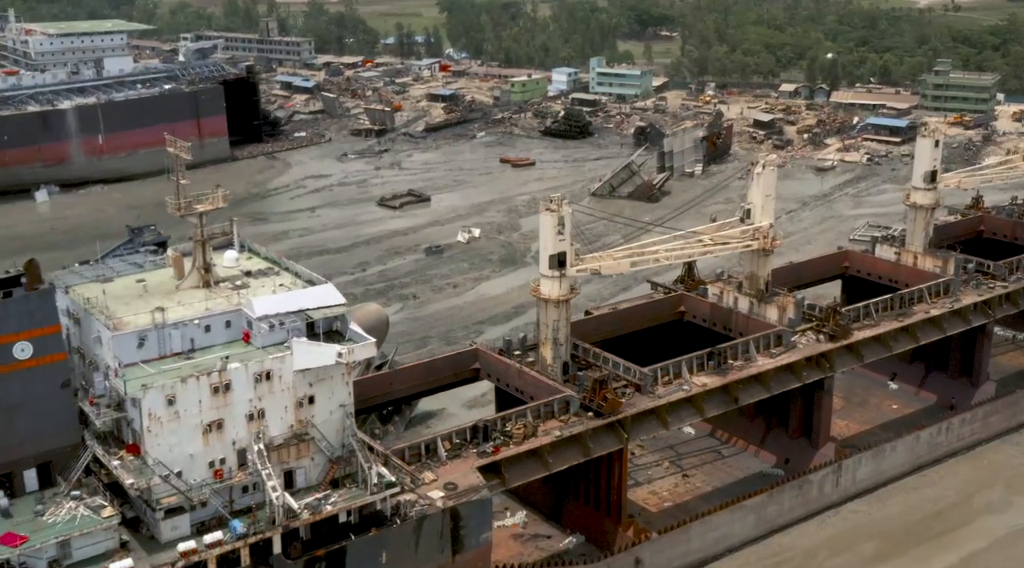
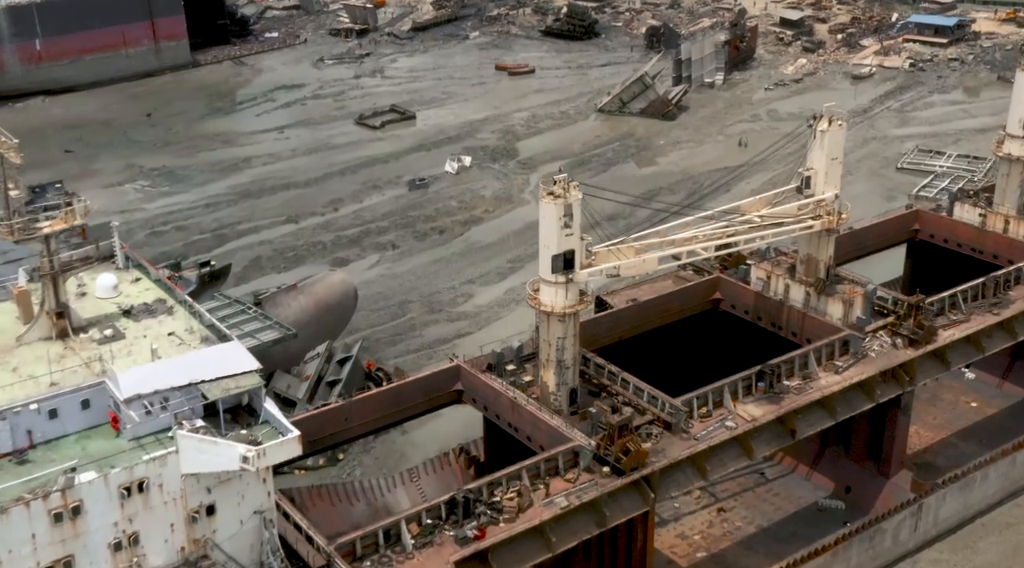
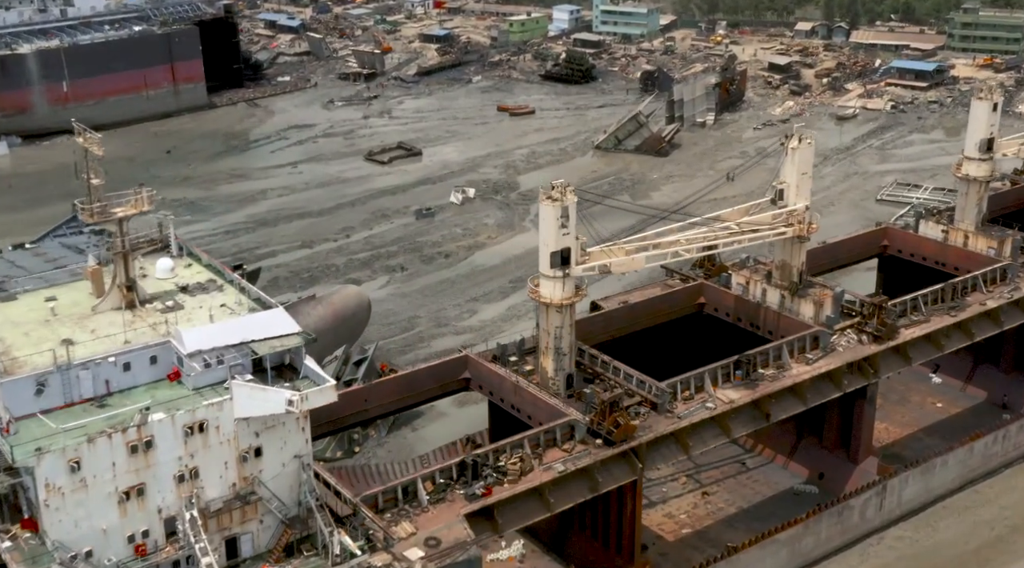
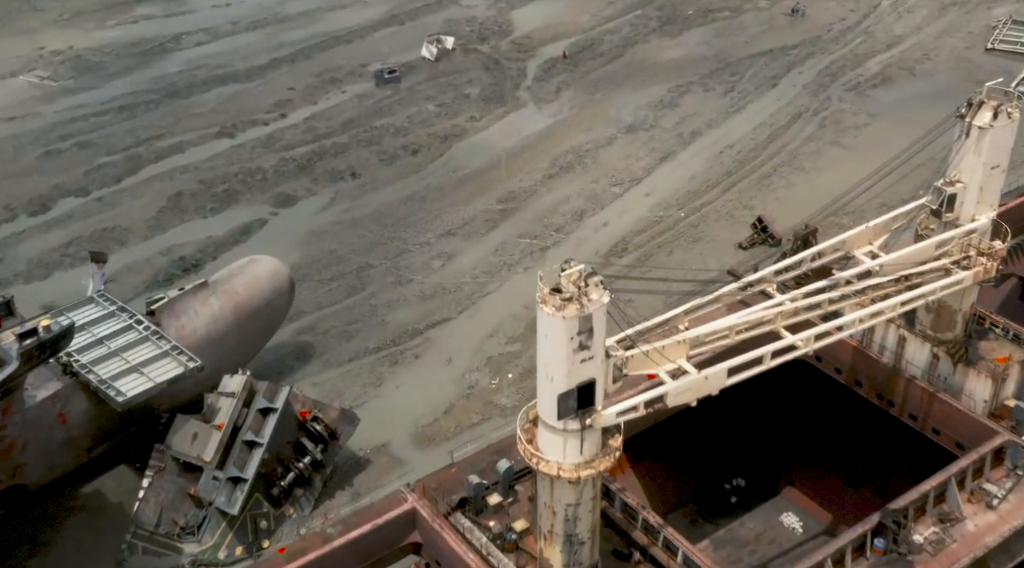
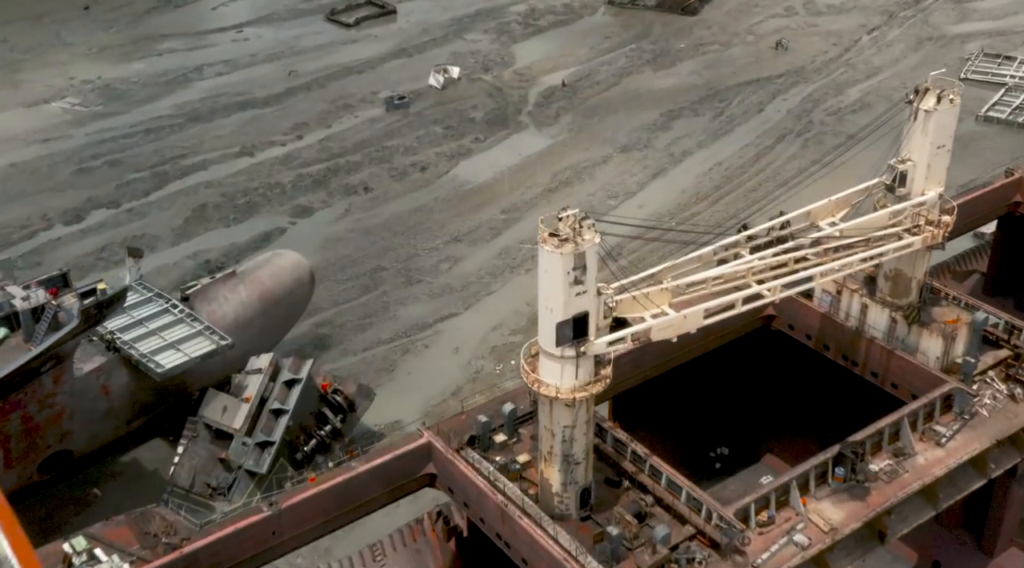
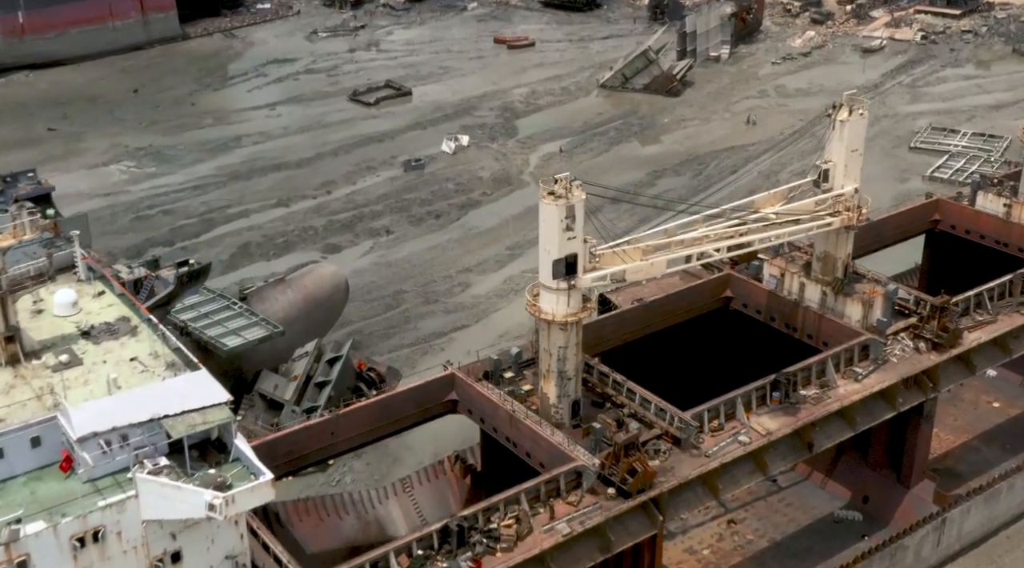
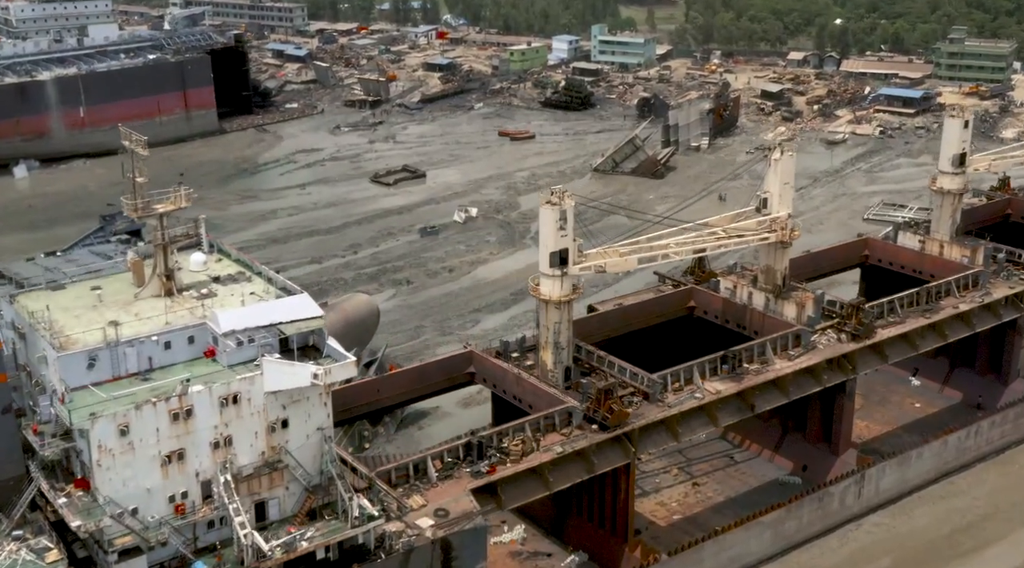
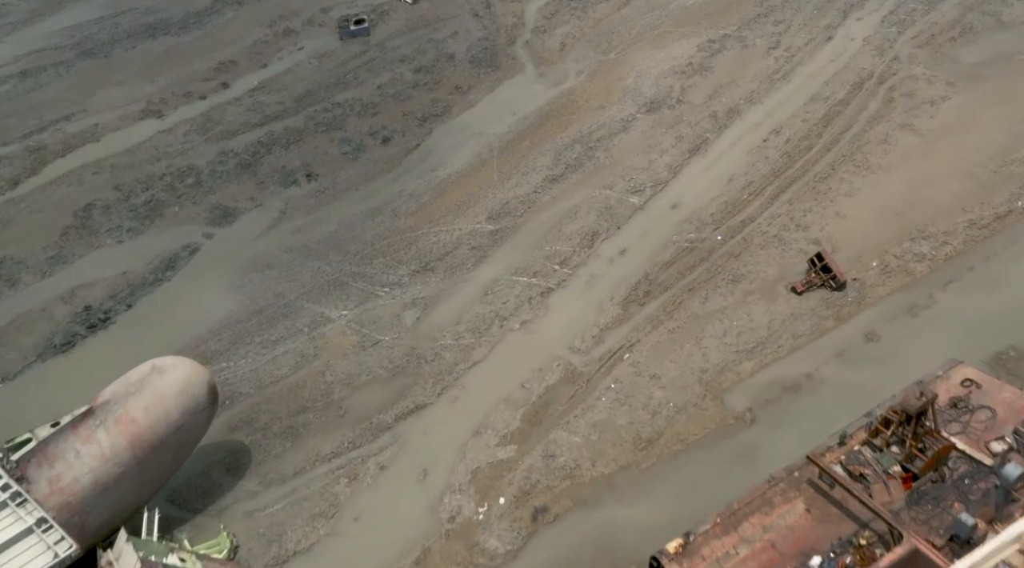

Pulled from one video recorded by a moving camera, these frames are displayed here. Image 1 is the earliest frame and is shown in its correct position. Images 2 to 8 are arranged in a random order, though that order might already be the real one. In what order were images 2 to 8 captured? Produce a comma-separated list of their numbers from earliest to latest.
7, 3, 2, 6, 5, 4, 8
